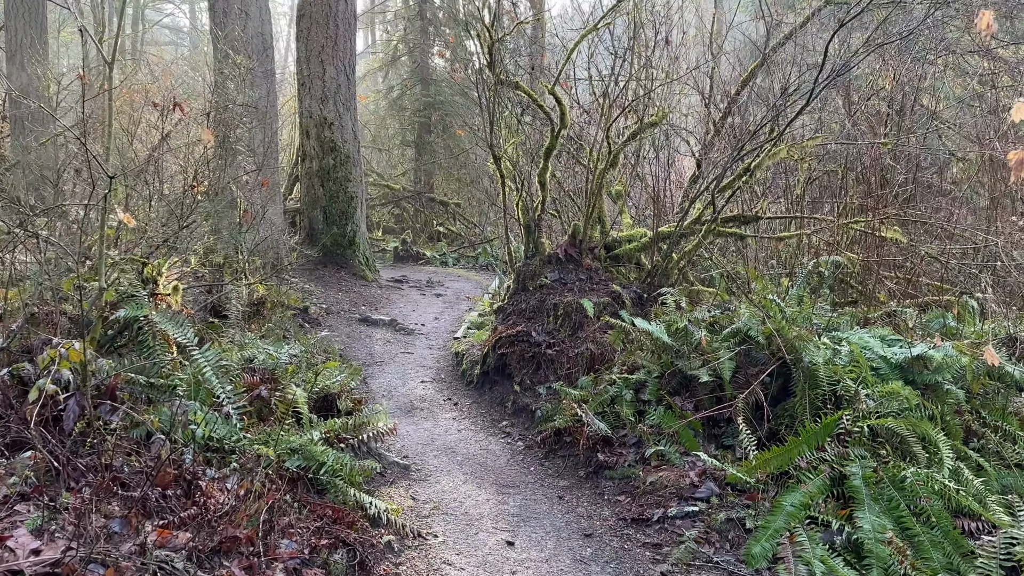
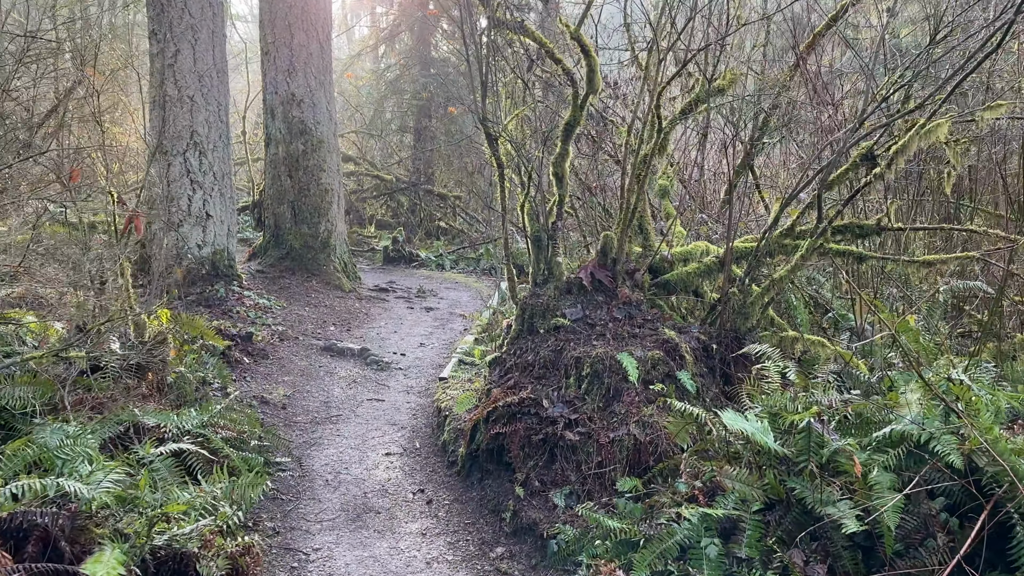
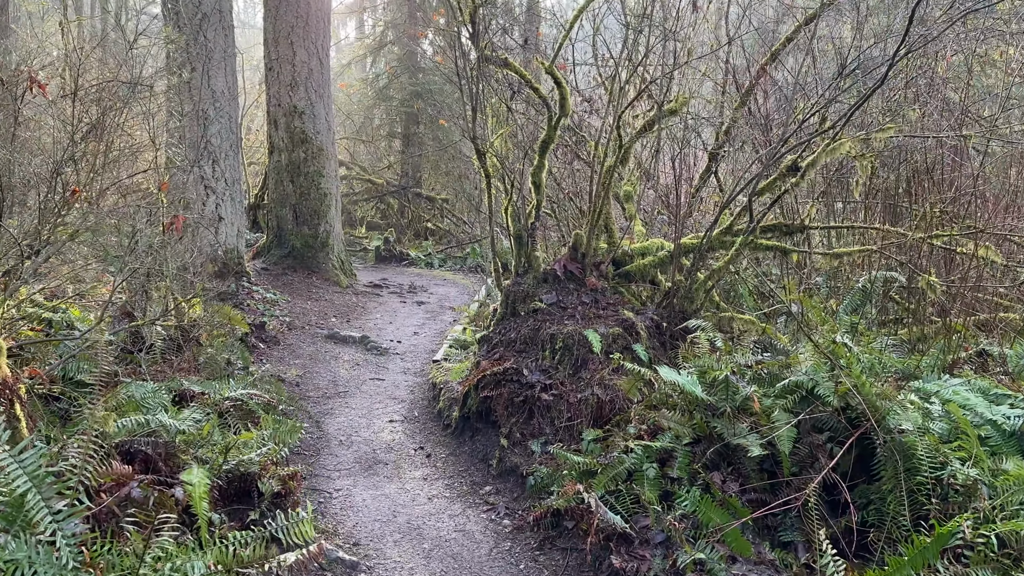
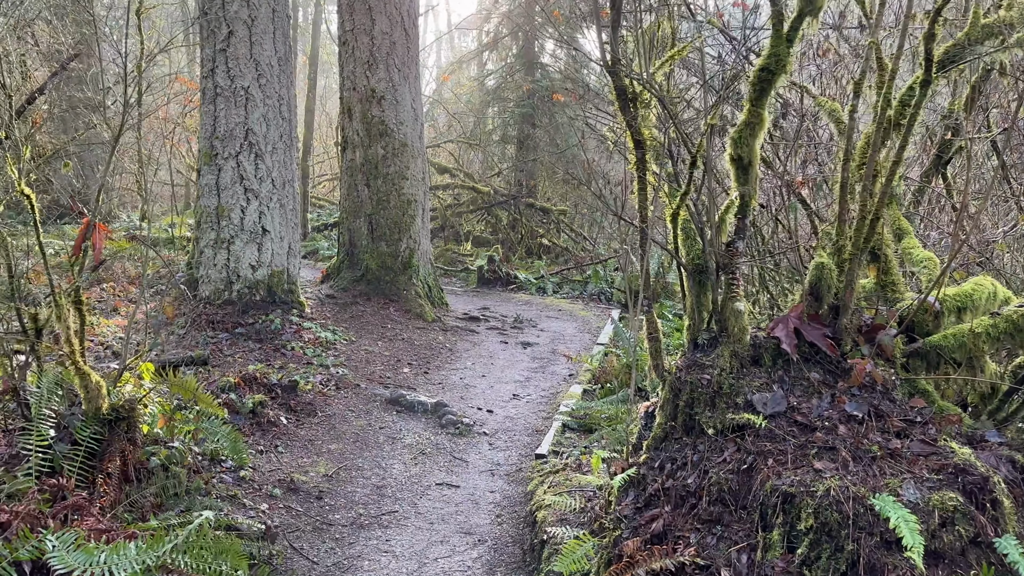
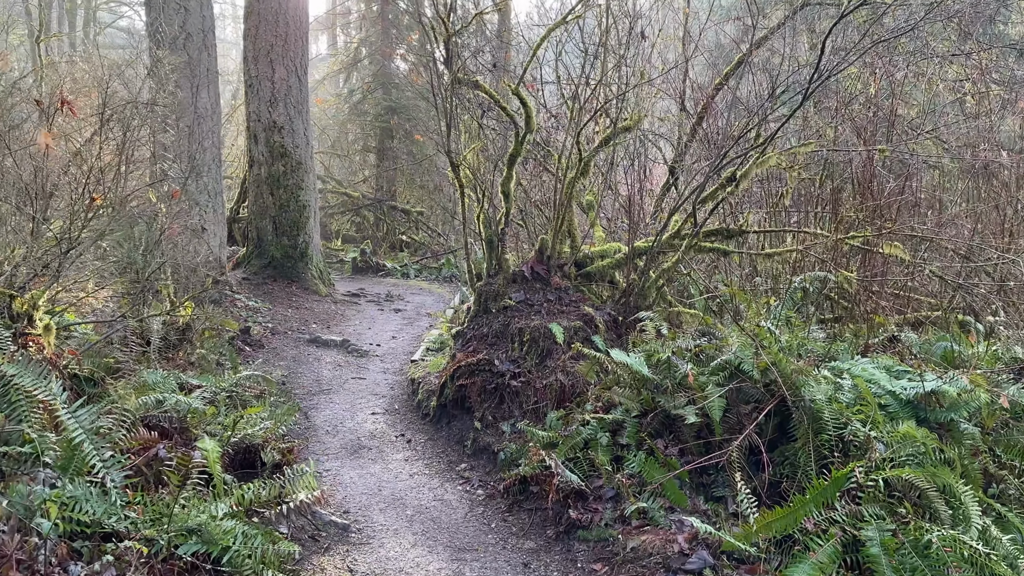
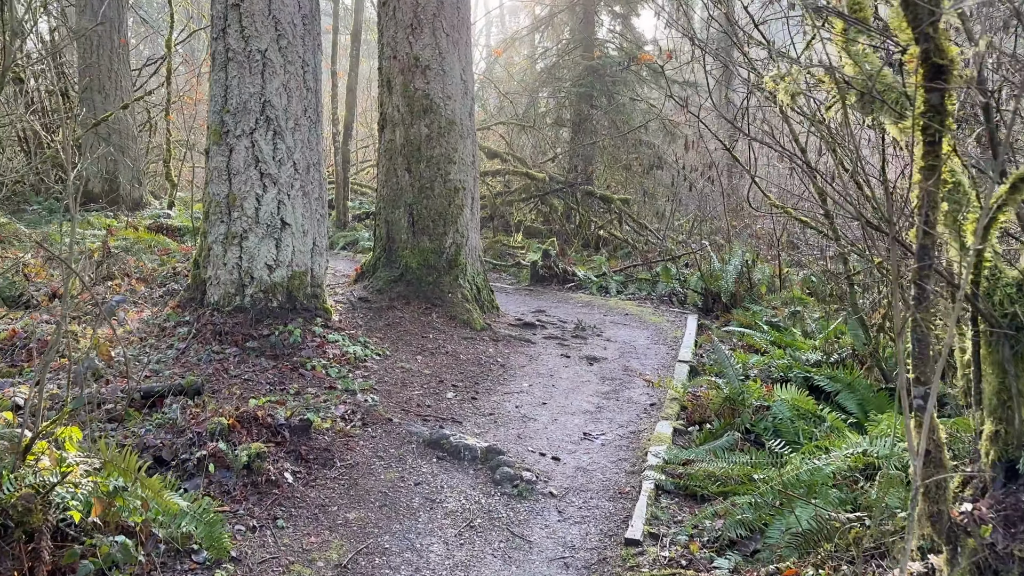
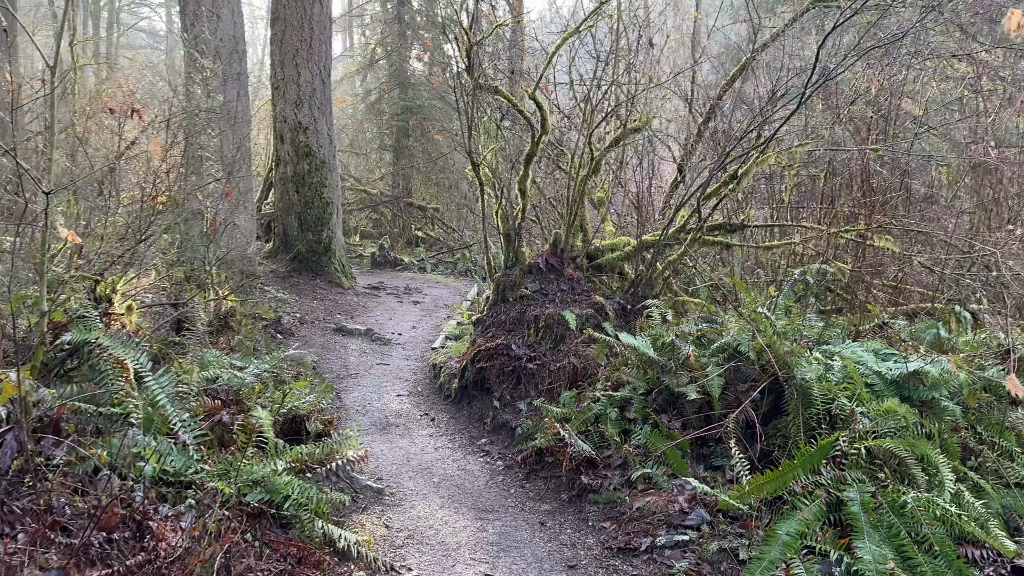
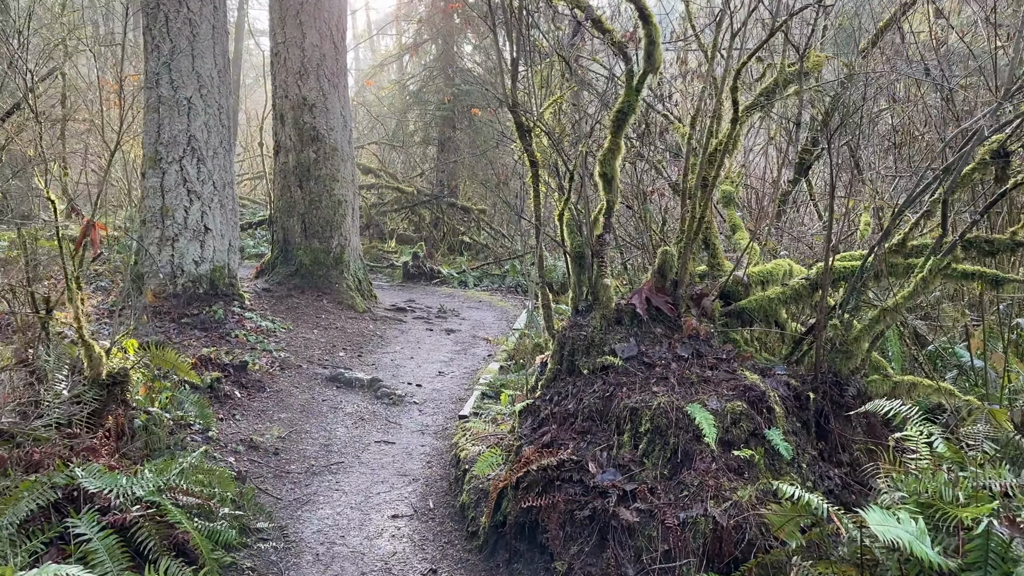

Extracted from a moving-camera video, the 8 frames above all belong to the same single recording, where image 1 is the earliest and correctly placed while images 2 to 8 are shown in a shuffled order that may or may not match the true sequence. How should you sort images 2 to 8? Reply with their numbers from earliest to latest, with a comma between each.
7, 5, 3, 2, 8, 4, 6
